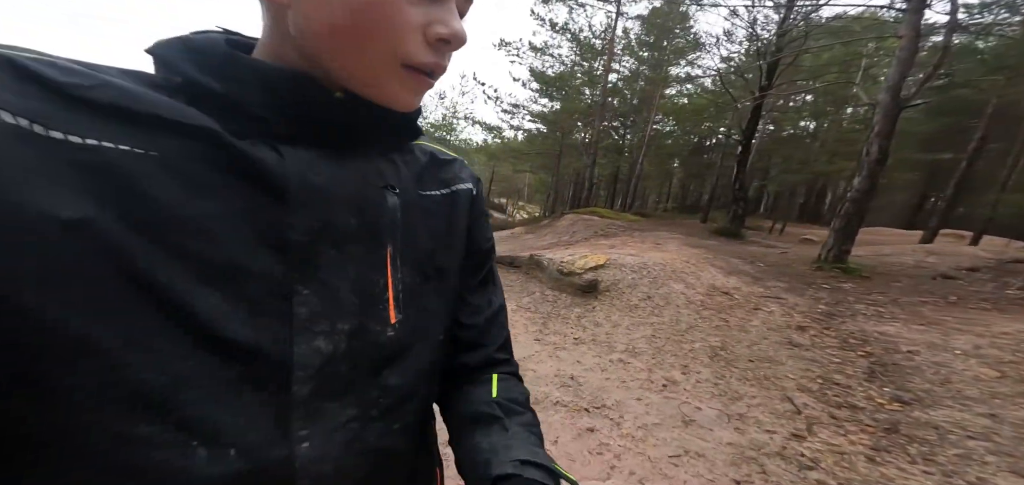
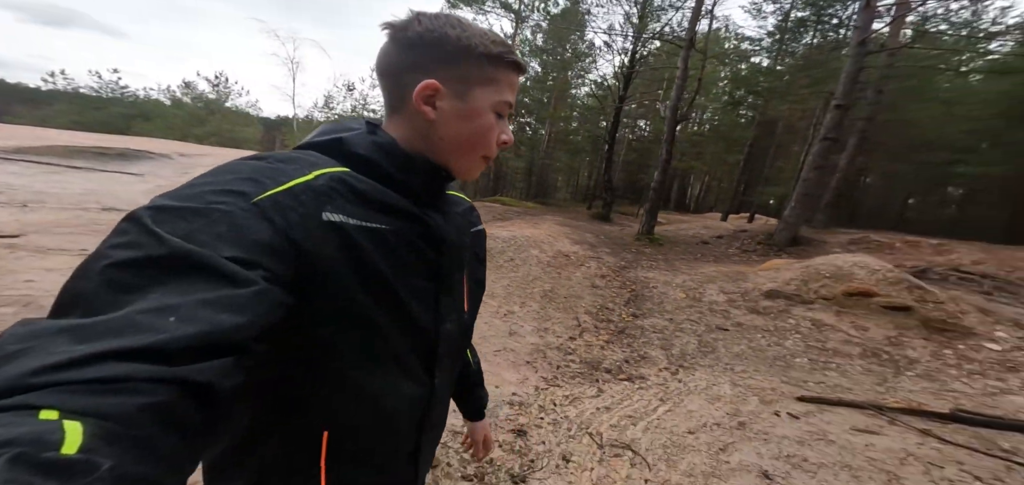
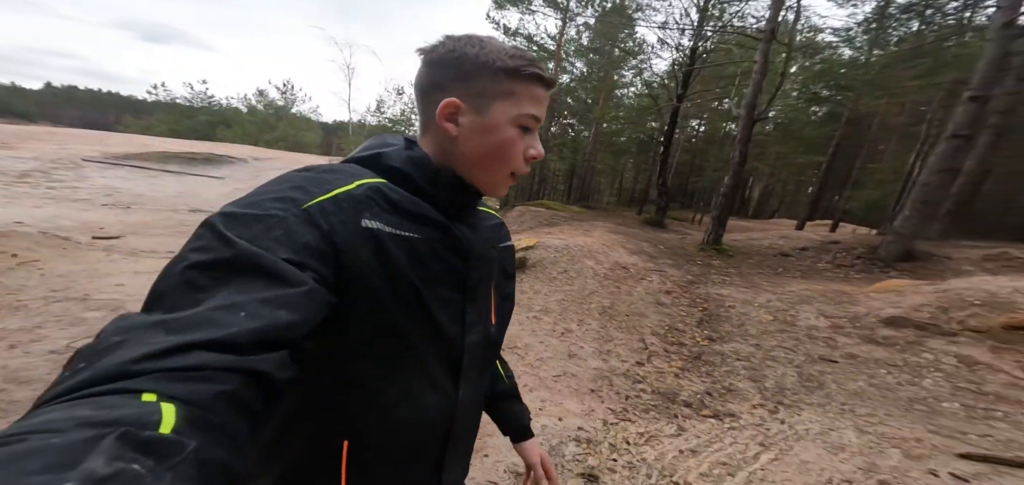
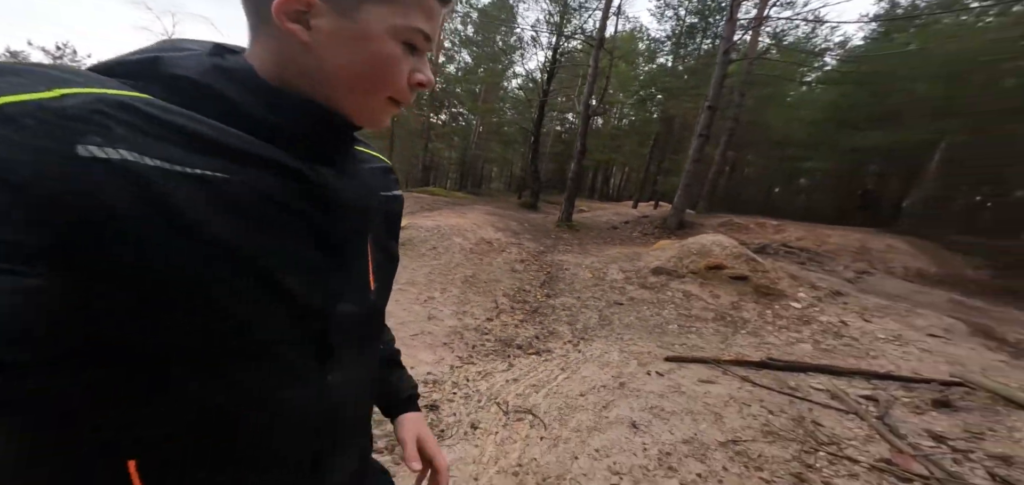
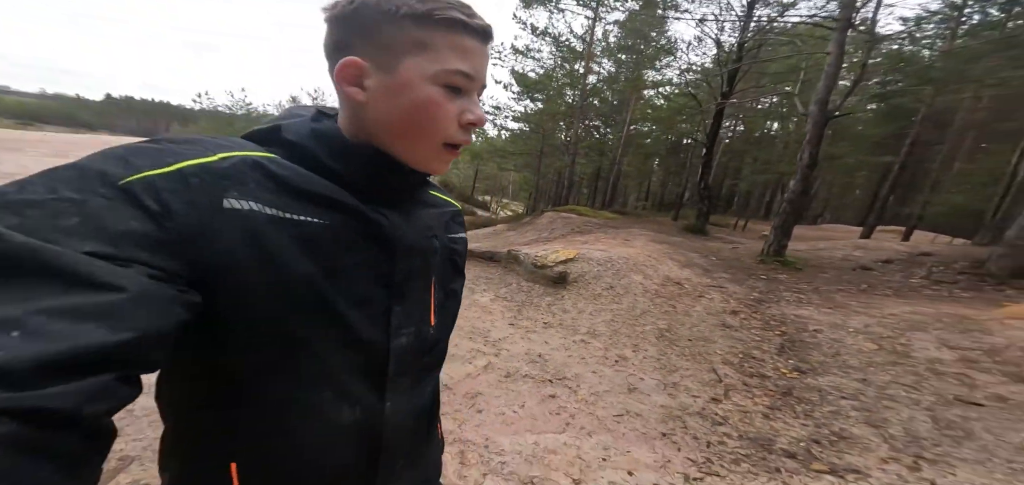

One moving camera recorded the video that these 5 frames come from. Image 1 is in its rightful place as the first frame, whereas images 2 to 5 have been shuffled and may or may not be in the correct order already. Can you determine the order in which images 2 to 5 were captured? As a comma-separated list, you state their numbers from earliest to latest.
5, 3, 2, 4
